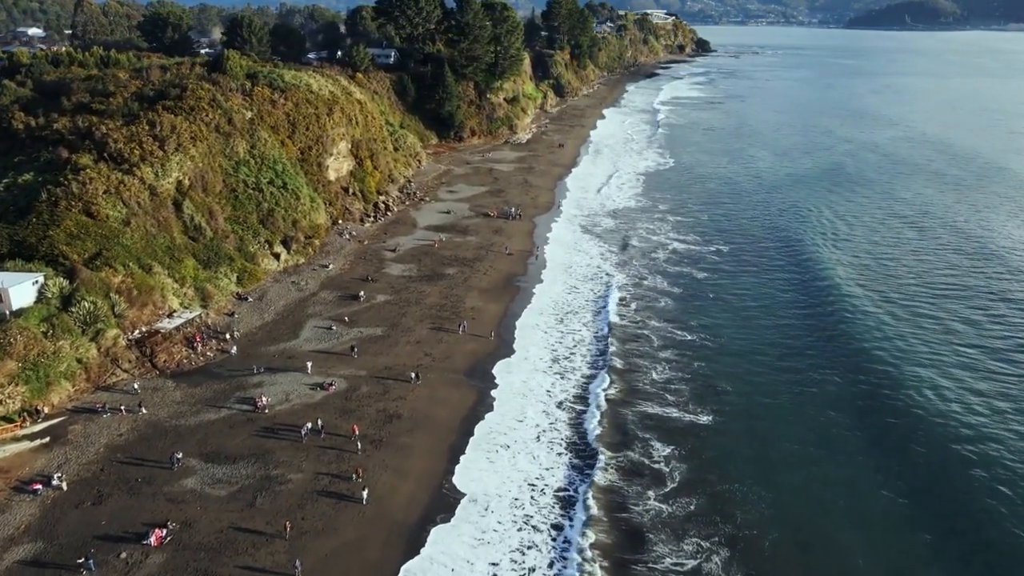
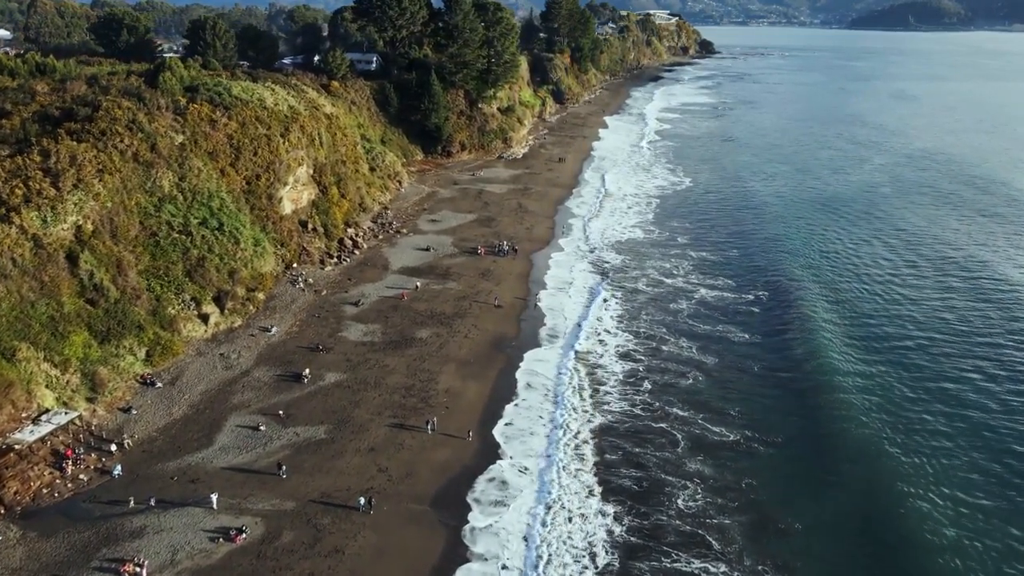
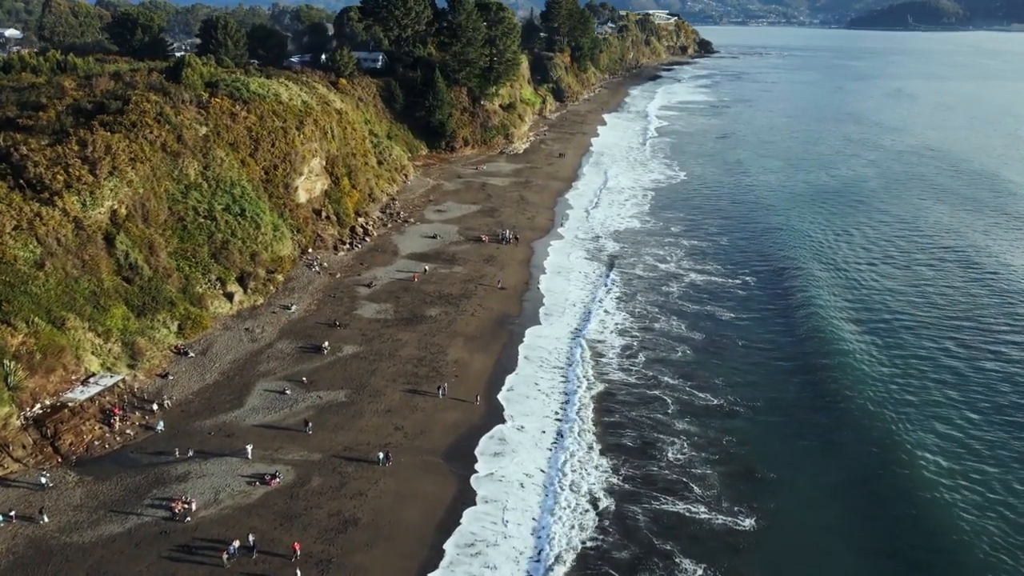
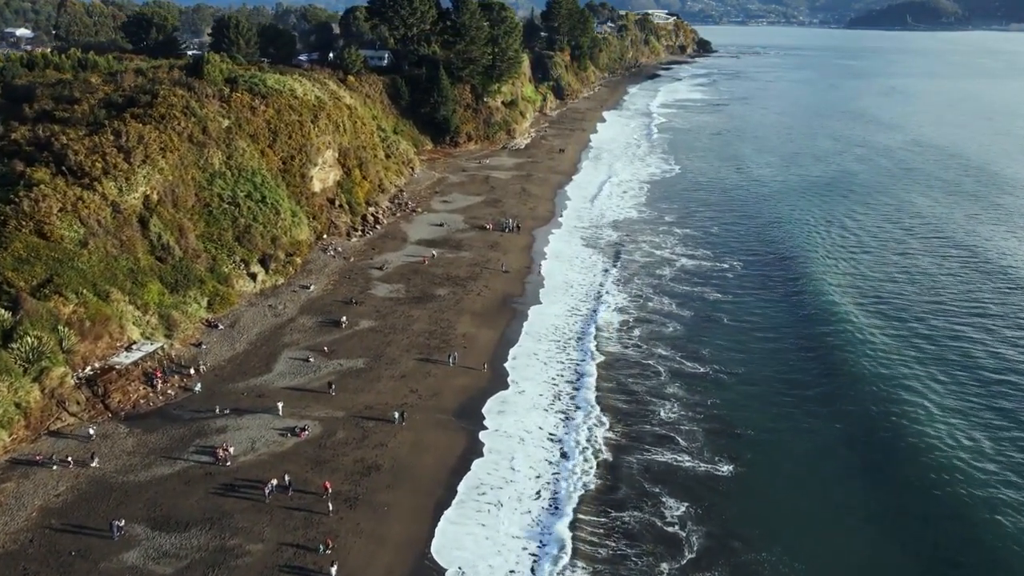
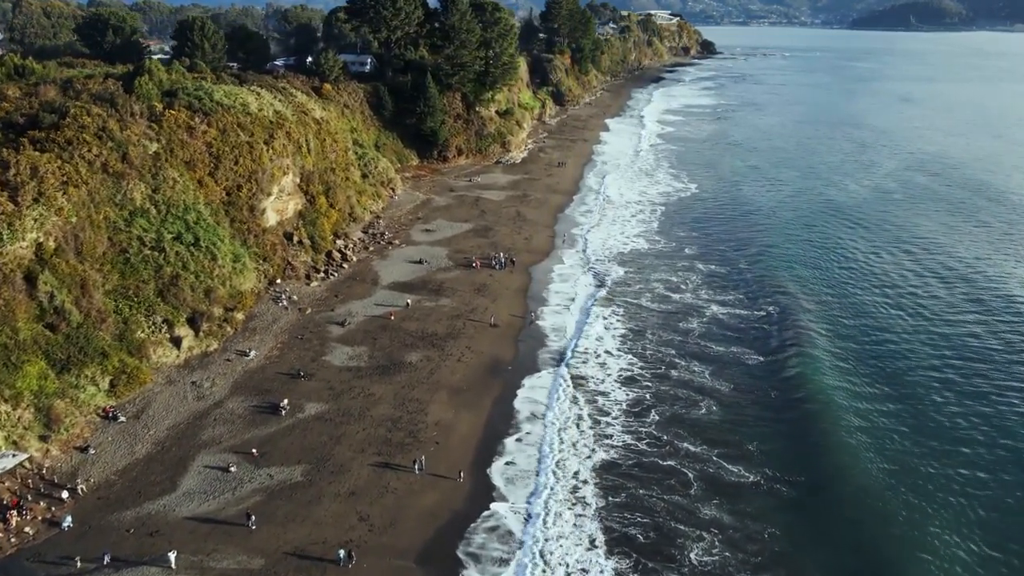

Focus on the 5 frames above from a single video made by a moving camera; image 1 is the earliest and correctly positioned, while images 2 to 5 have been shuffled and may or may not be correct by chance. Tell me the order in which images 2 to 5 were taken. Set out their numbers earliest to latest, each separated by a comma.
4, 3, 2, 5
